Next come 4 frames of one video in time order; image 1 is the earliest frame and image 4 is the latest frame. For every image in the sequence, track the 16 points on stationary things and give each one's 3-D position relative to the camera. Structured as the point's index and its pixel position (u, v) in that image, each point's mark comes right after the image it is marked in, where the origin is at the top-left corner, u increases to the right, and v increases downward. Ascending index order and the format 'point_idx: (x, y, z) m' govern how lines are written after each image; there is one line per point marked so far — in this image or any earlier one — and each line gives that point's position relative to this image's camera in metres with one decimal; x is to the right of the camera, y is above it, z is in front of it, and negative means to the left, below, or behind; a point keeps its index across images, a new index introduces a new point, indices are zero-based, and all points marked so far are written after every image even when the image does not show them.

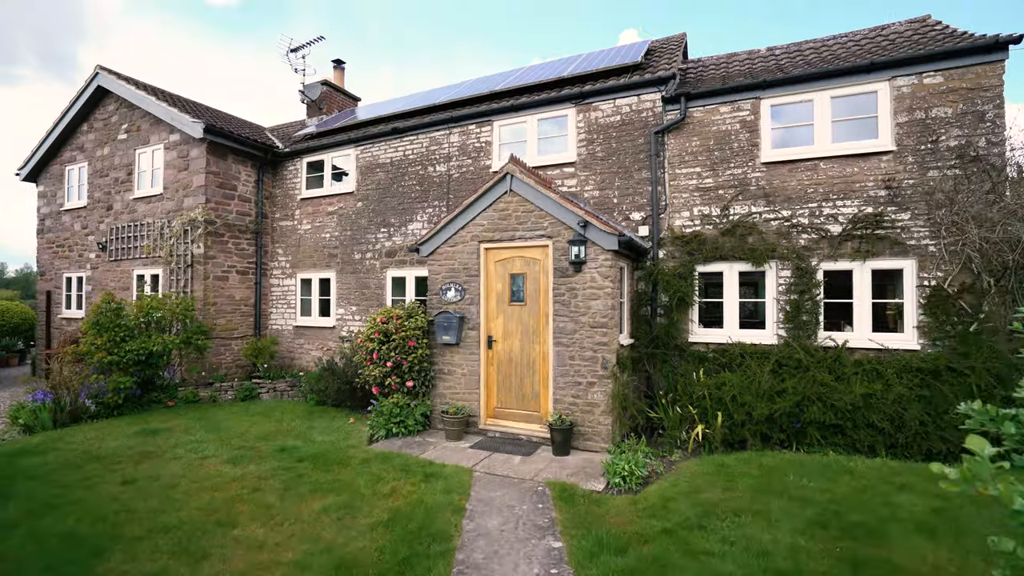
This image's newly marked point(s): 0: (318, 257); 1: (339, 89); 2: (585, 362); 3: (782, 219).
0: (-4.3, +0.7, +11.5) m
1: (-5.0, +5.8, +14.8) m
2: (+0.9, -0.9, +6.5) m
3: (+3.9, +1.0, +7.4) m
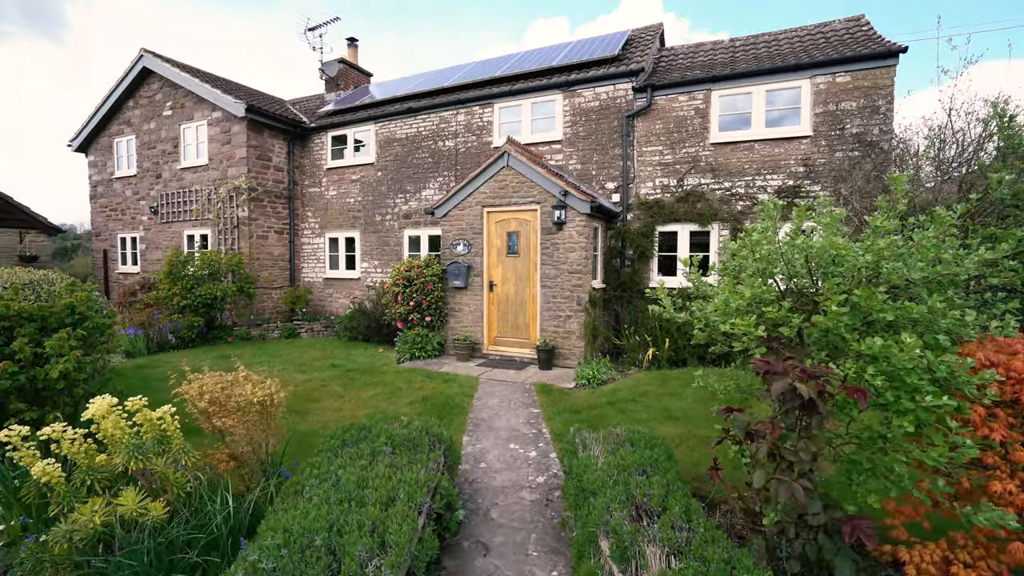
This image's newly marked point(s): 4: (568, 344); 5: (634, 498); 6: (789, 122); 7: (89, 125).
0: (-4.4, +1.8, +13.4) m
1: (-5.0, +7.1, +16.4) m
2: (+0.9, -0.2, +8.6) m
3: (+3.8, +1.8, +9.3) m
4: (+0.9, -0.9, +8.6) m
5: (+0.6, -1.1, +2.7) m
6: (+4.8, +2.9, +8.9) m
7: (-12.3, +4.8, +15.0) m
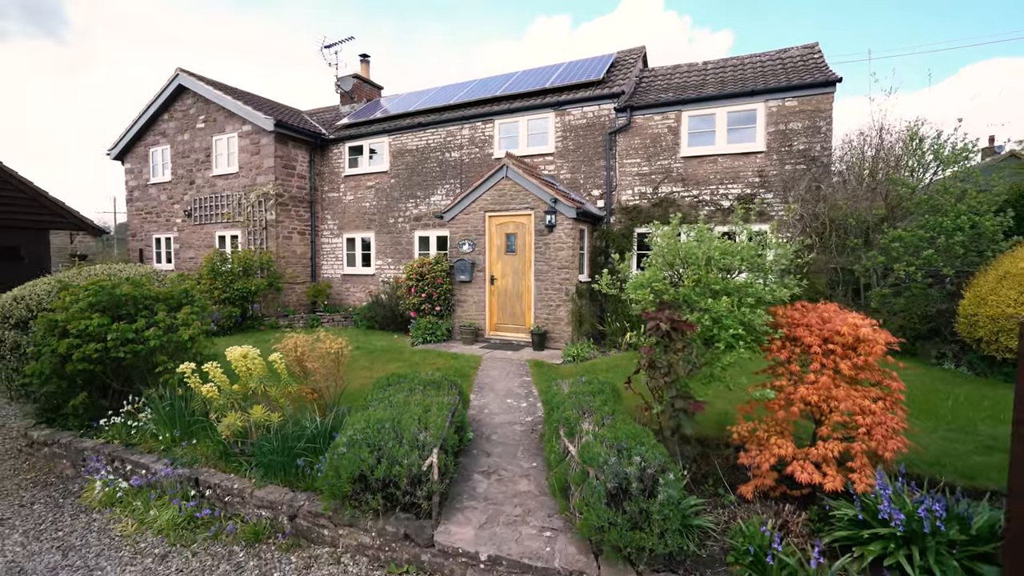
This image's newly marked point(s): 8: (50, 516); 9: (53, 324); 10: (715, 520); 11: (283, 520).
0: (-4.4, +1.9, +14.9) m
1: (-5.0, +7.2, +17.9) m
2: (+0.8, -0.1, +10.1) m
3: (+3.8, +1.9, +10.8) m
4: (+0.9, -0.8, +10.1) m
5: (+0.6, -1.0, +4.2) m
6: (+4.7, +3.0, +10.4) m
7: (-12.4, +4.9, +16.6) m
8: (-3.8, -1.9, +4.3) m
9: (-4.4, -0.3, +4.9) m
10: (+1.3, -1.5, +3.3) m
11: (-1.7, -1.7, +3.8) m
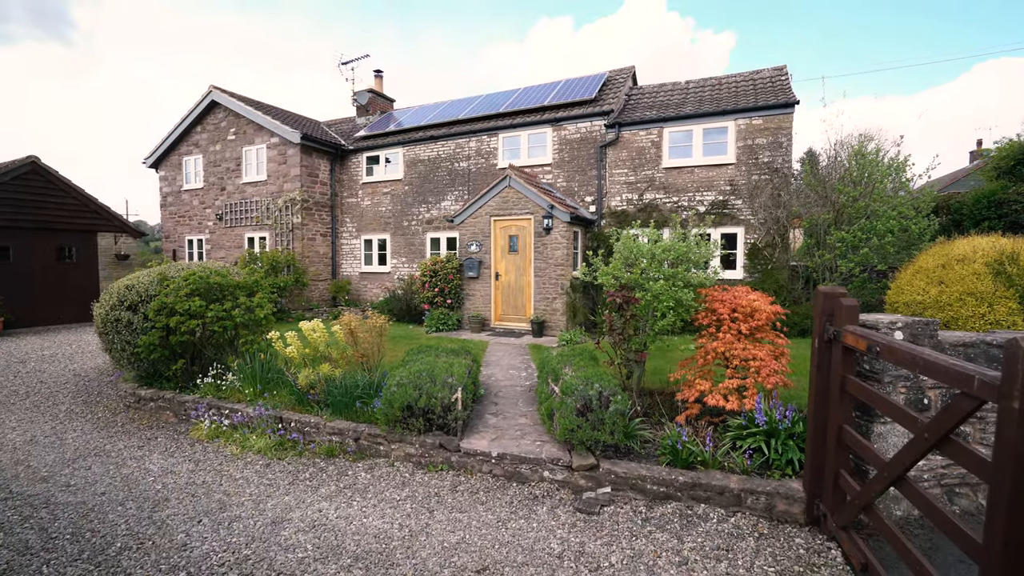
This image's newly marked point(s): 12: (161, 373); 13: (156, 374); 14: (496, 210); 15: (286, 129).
0: (-4.3, +2.0, +16.4) m
1: (-4.9, +7.3, +19.4) m
2: (+0.9, +0.1, +11.6) m
3: (+3.8, +2.0, +12.2) m
4: (+0.9, -0.7, +11.6) m
5: (+0.6, -0.8, +5.7) m
6: (+4.8, +3.1, +11.9) m
7: (-12.3, +5.0, +18.2) m
8: (-3.8, -1.7, +5.8) m
9: (-4.4, -0.2, +6.4) m
10: (+1.3, -1.3, +4.8) m
11: (-1.7, -1.6, +5.3) m
12: (-4.8, -1.2, +7.0) m
13: (-4.9, -1.2, +7.1) m
14: (-0.4, +1.8, +12.2) m
15: (-6.7, +4.7, +15.4) m
